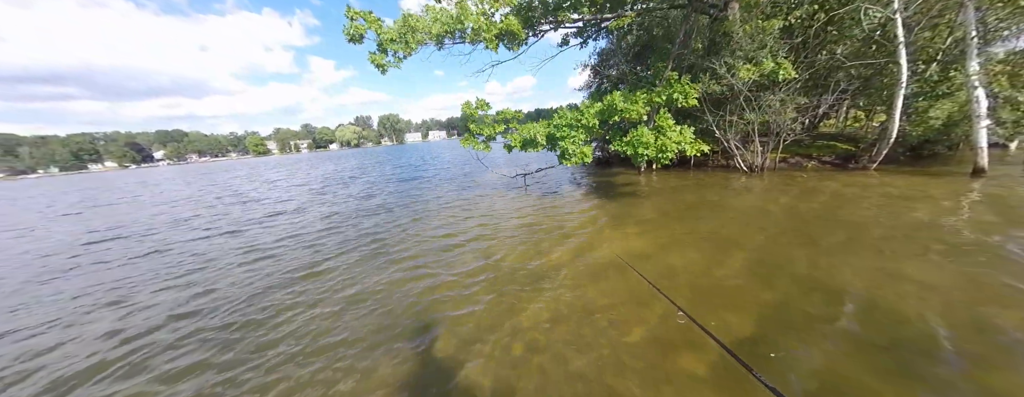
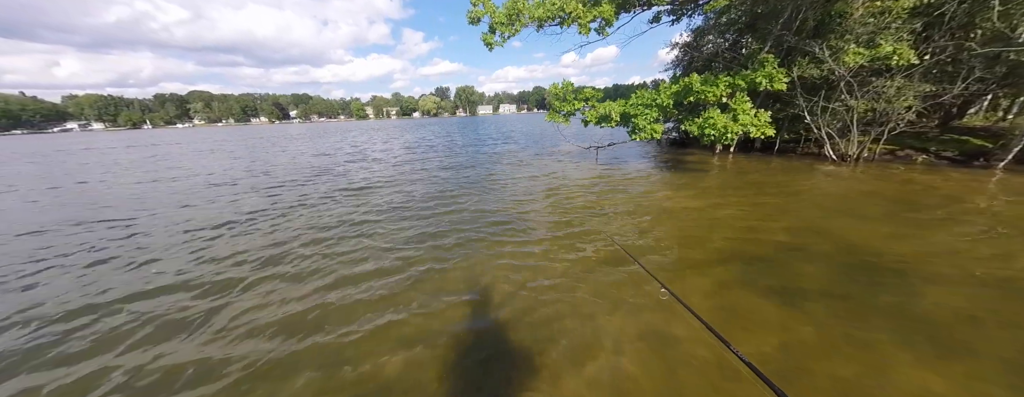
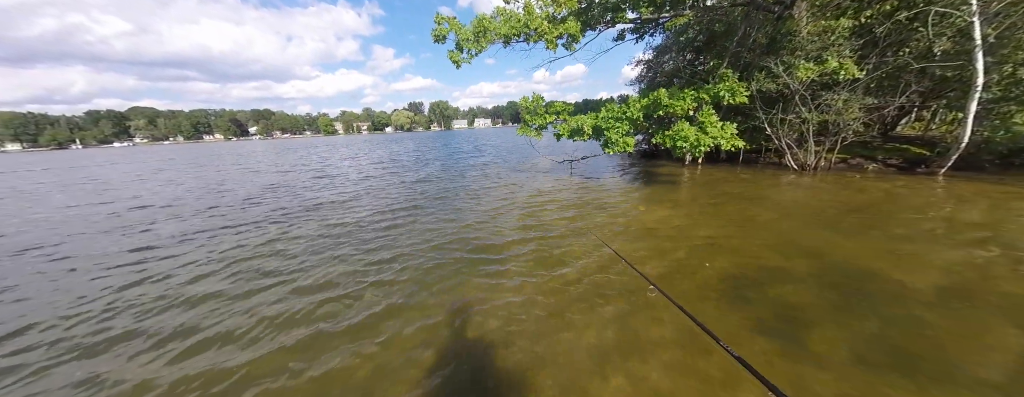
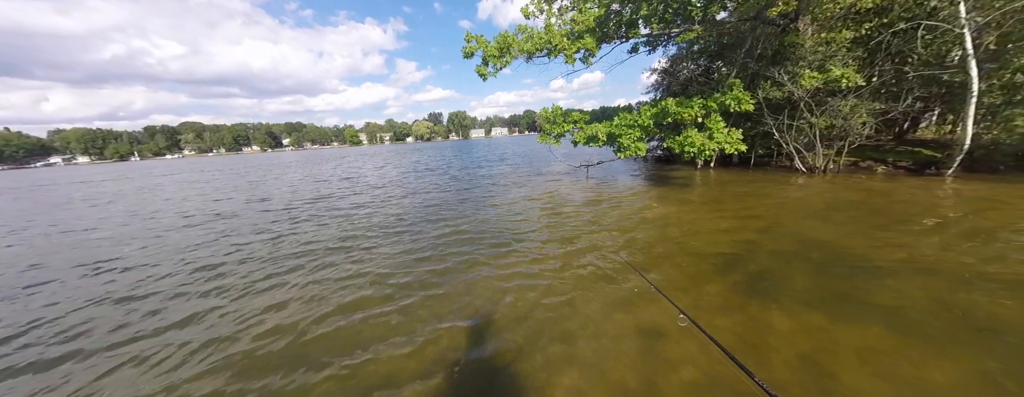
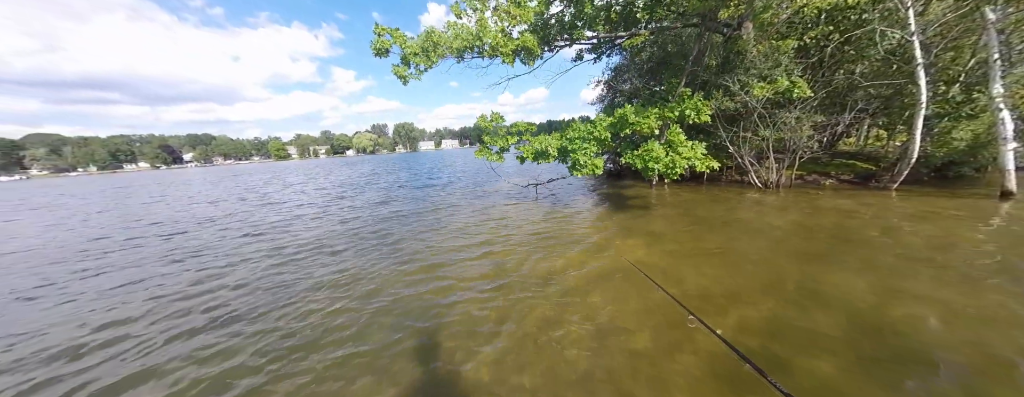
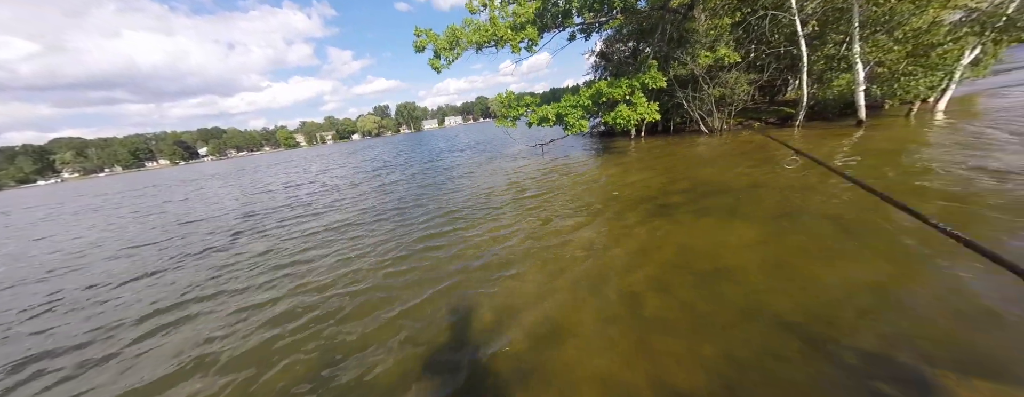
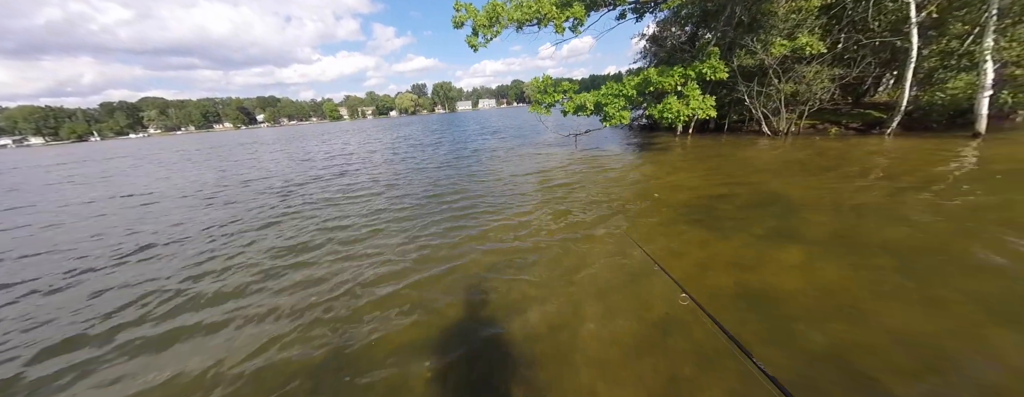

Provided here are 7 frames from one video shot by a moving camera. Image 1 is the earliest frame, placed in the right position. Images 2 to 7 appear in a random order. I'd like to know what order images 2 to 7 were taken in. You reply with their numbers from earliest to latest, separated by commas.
5, 3, 2, 4, 7, 6
